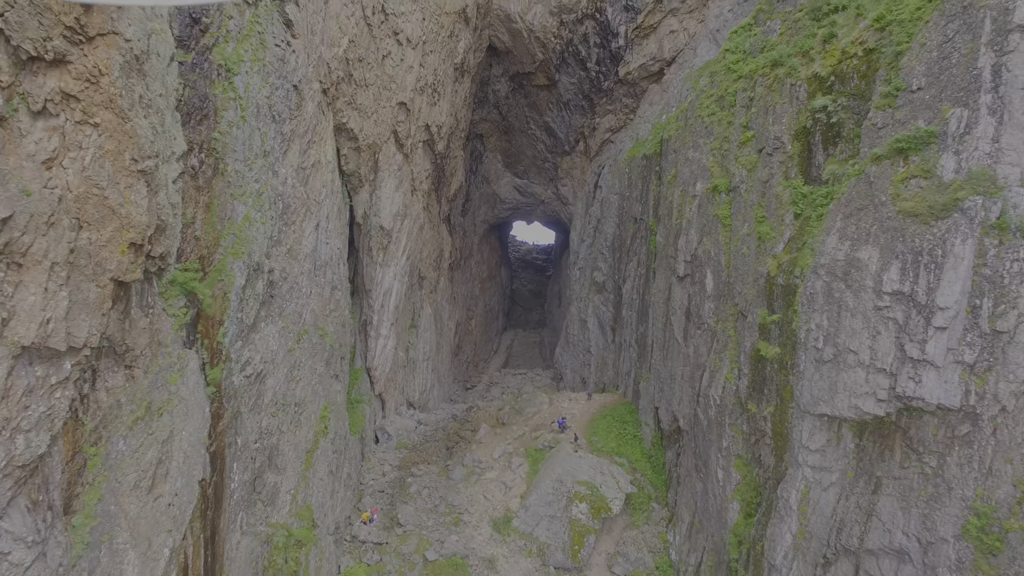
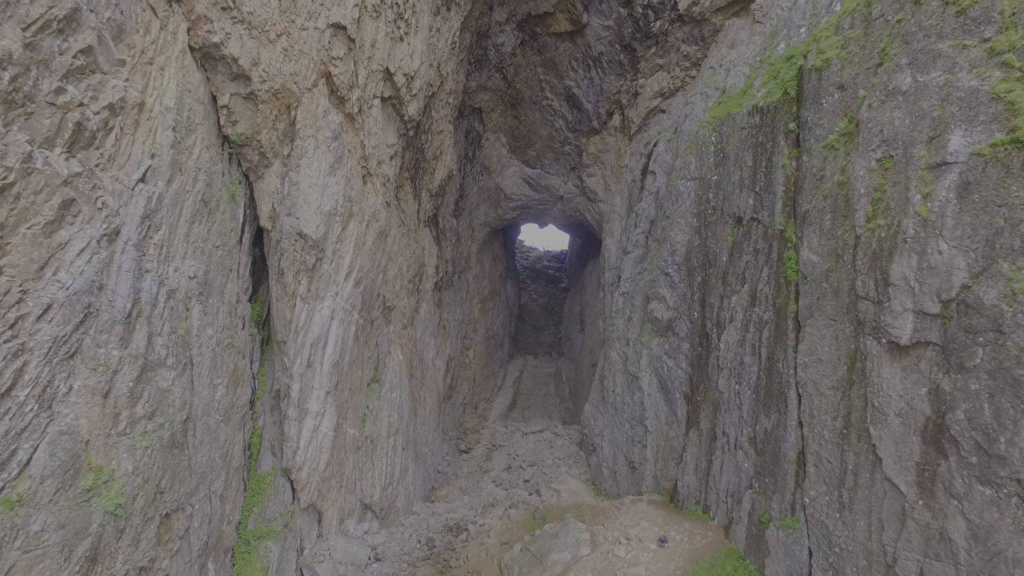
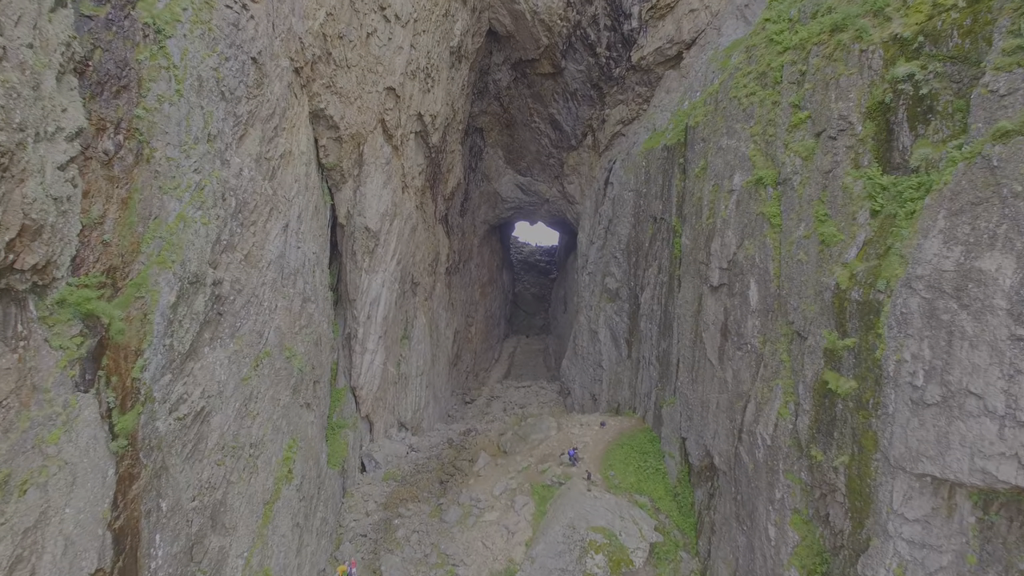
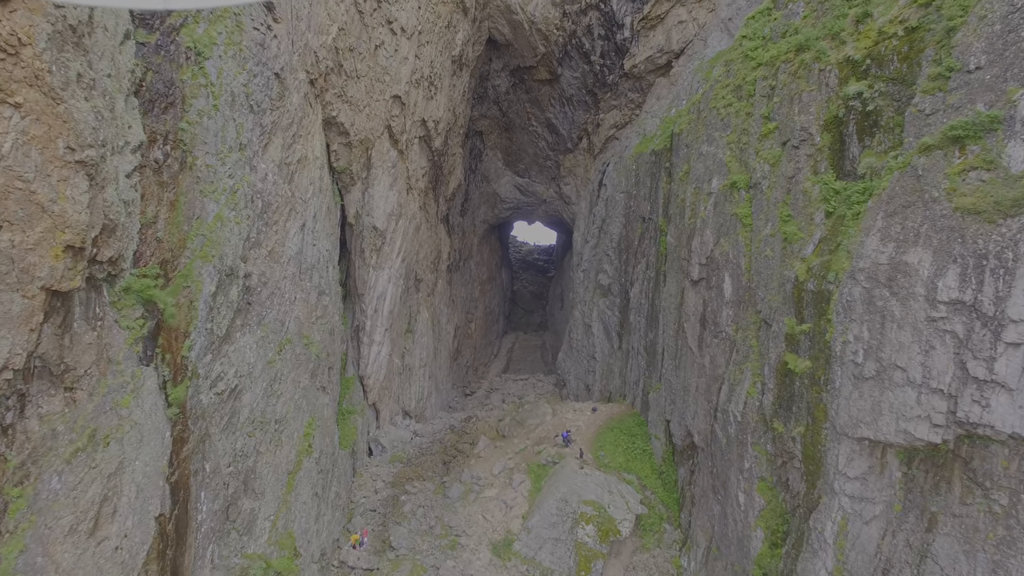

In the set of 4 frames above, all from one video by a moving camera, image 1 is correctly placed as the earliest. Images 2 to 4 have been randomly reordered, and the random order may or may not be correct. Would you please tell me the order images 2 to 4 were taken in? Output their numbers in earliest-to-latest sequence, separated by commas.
4, 3, 2
